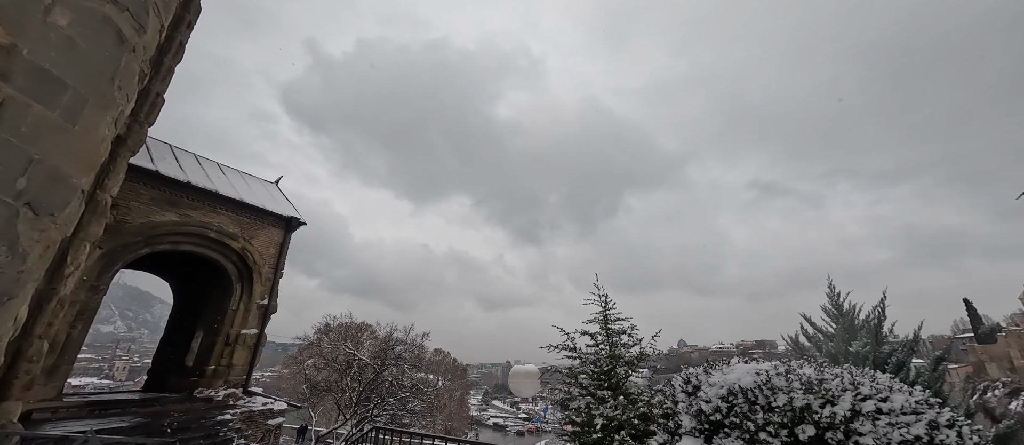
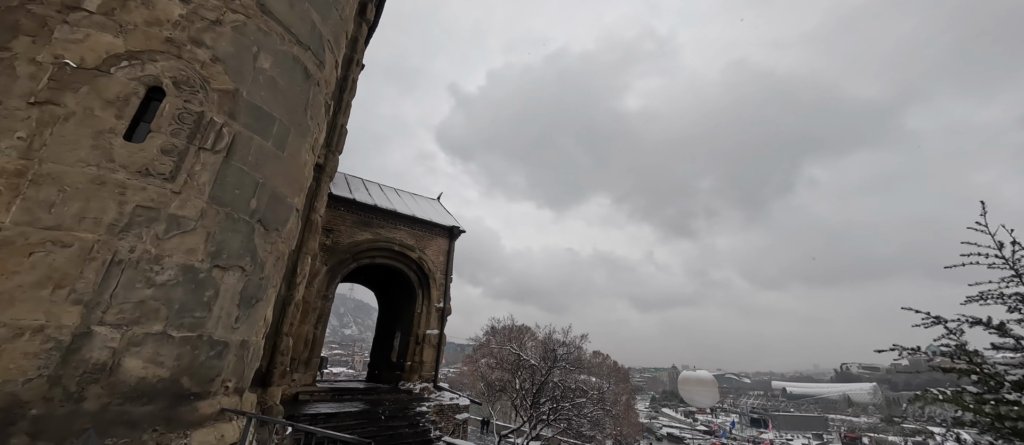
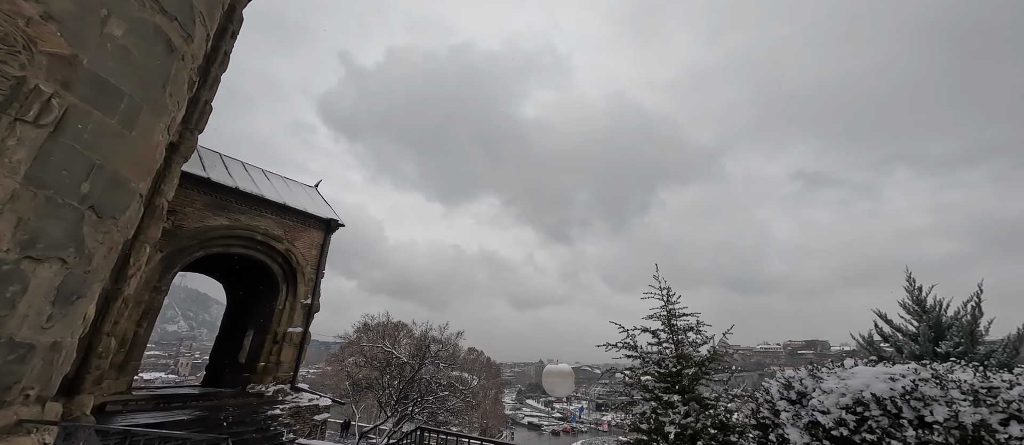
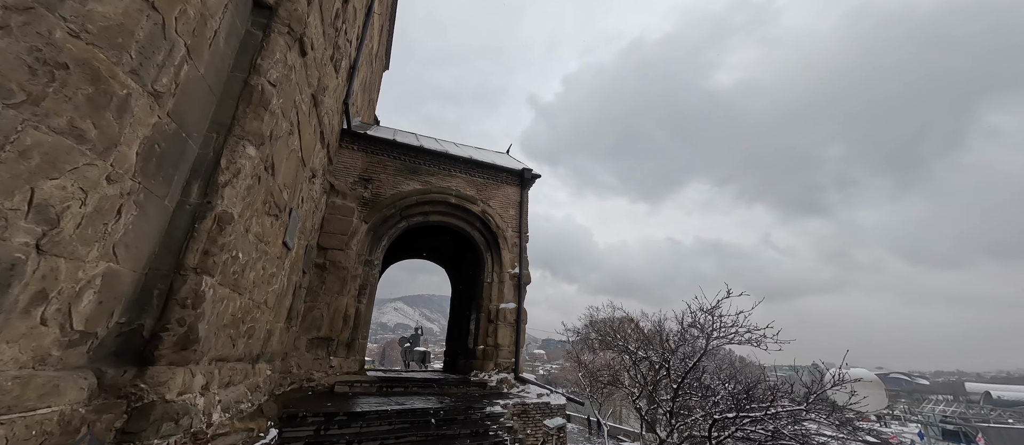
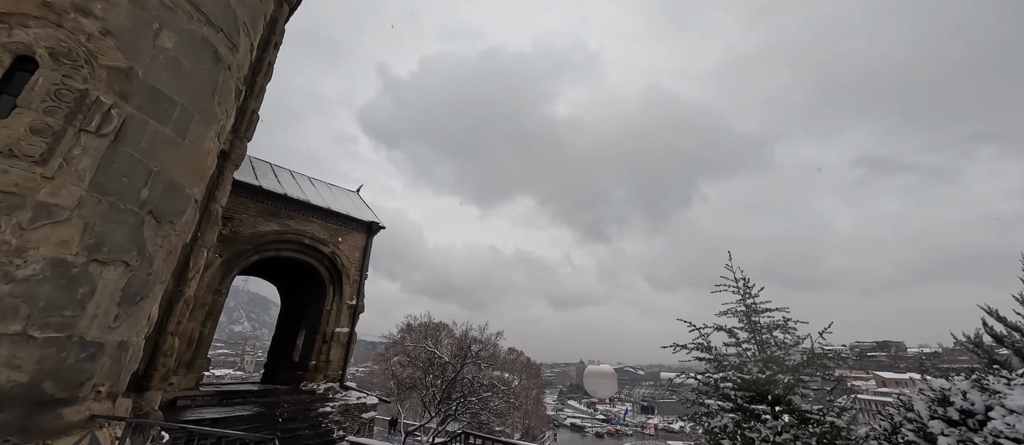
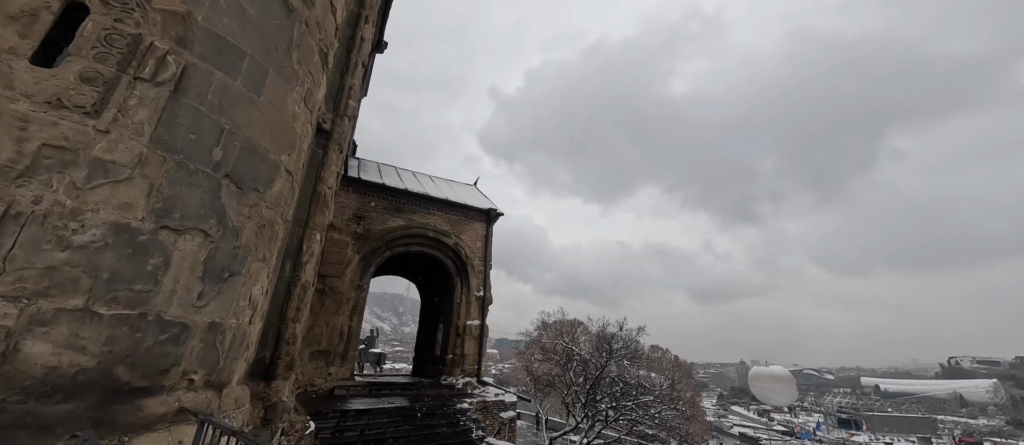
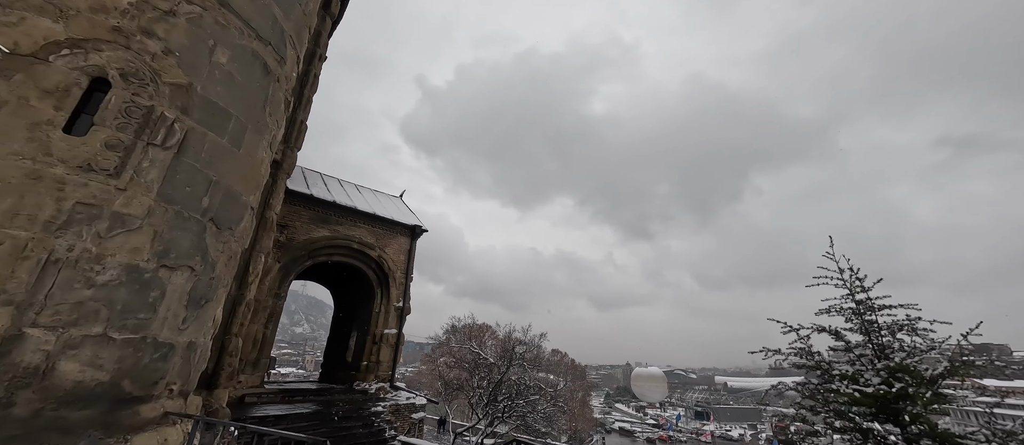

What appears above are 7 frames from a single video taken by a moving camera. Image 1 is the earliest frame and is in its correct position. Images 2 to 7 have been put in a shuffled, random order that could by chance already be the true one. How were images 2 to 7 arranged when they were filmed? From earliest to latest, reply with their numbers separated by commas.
3, 5, 7, 2, 6, 4
